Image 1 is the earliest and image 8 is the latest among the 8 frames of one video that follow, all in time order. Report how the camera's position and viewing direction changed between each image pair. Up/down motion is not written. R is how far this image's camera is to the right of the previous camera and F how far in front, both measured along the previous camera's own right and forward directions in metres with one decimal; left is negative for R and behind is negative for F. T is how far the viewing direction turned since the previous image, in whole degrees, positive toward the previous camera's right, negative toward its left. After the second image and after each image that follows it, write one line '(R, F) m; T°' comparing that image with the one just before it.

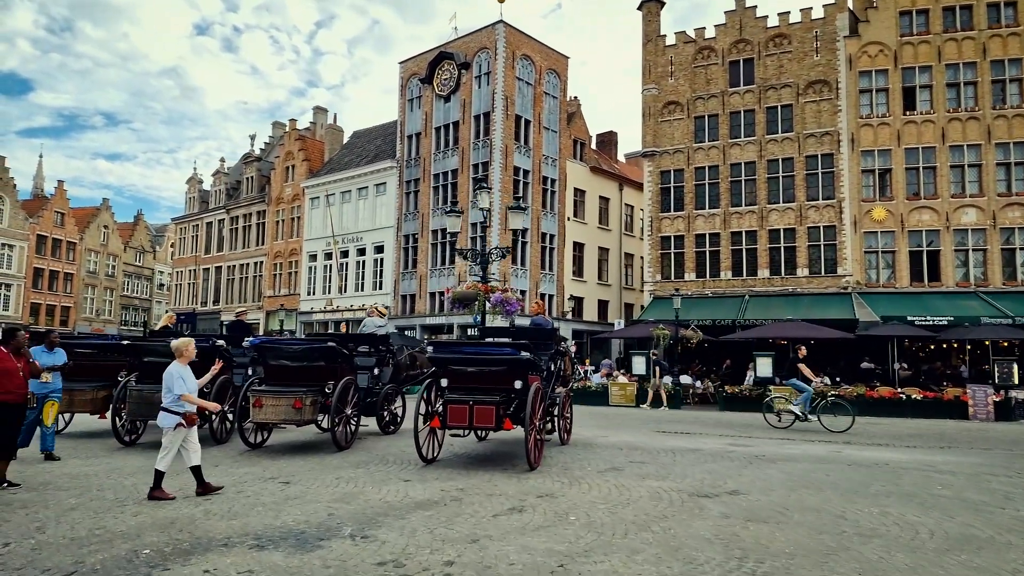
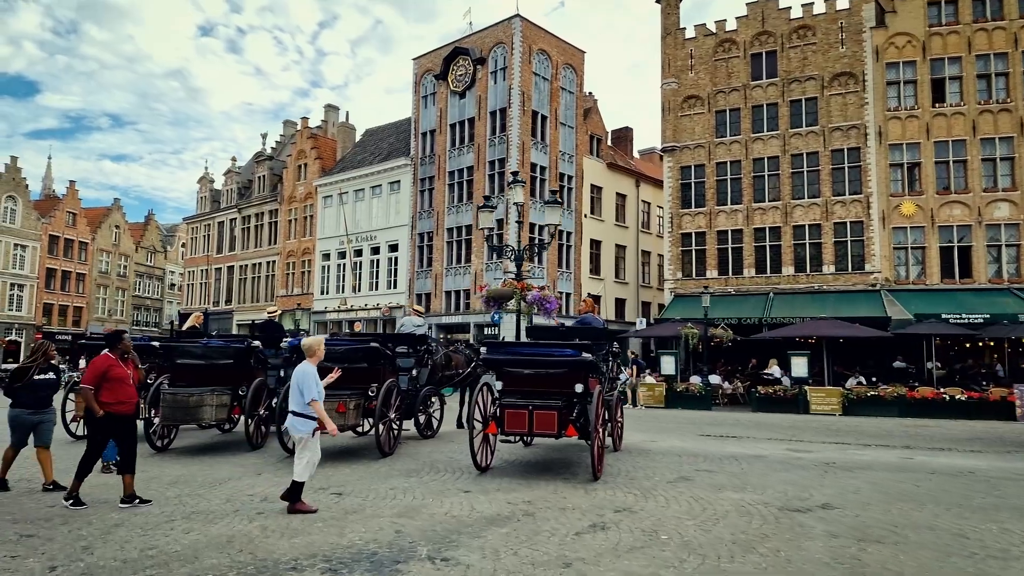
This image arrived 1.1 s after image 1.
(-0.7, +0.5) m; 0°
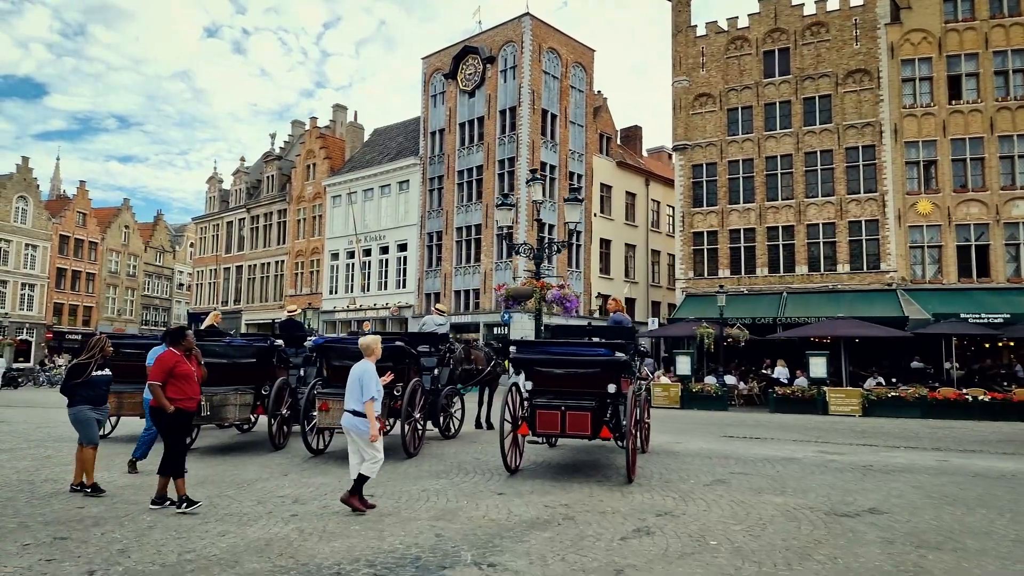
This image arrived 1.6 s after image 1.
(-0.4, +0.1) m; 0°
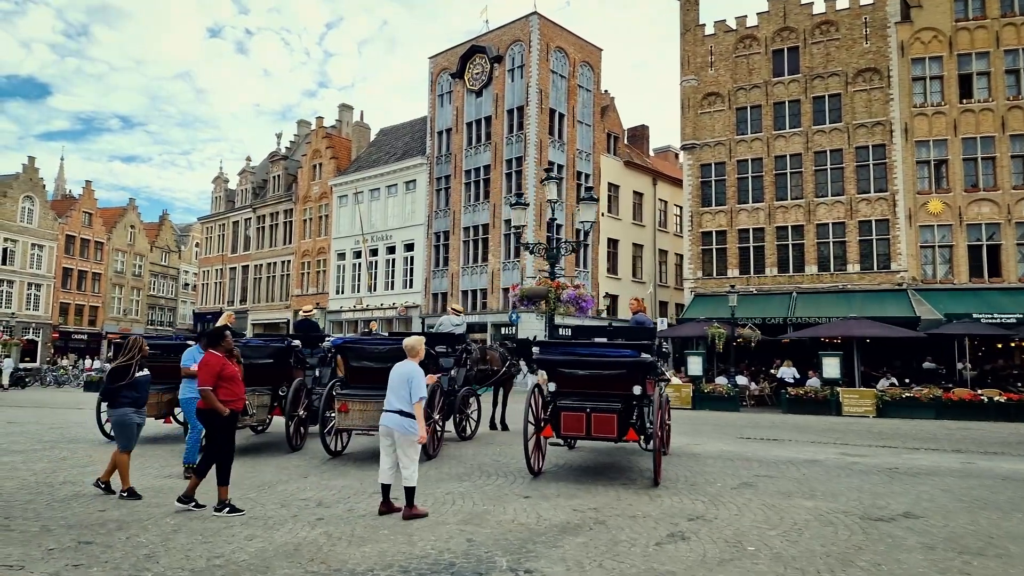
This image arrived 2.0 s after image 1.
(-0.3, +0.1) m; 0°
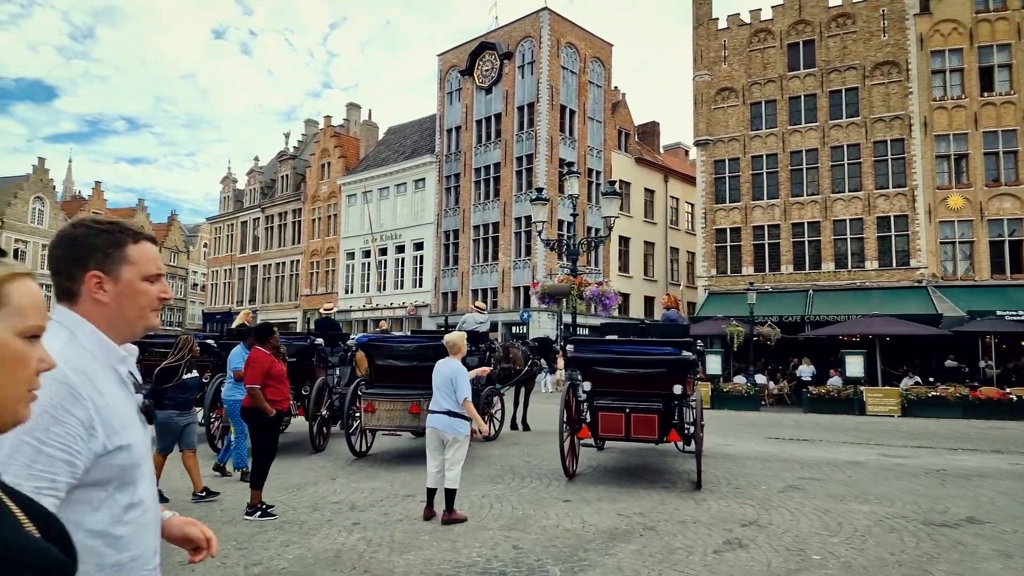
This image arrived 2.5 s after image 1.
(-0.4, +0.3) m; 0°
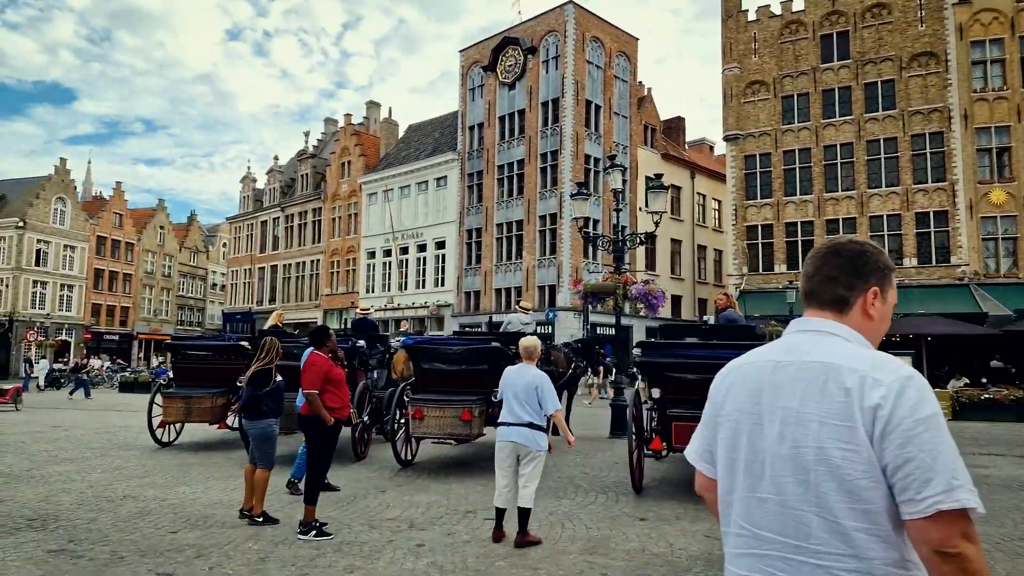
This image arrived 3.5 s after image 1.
(-0.6, +0.5) m; -1°
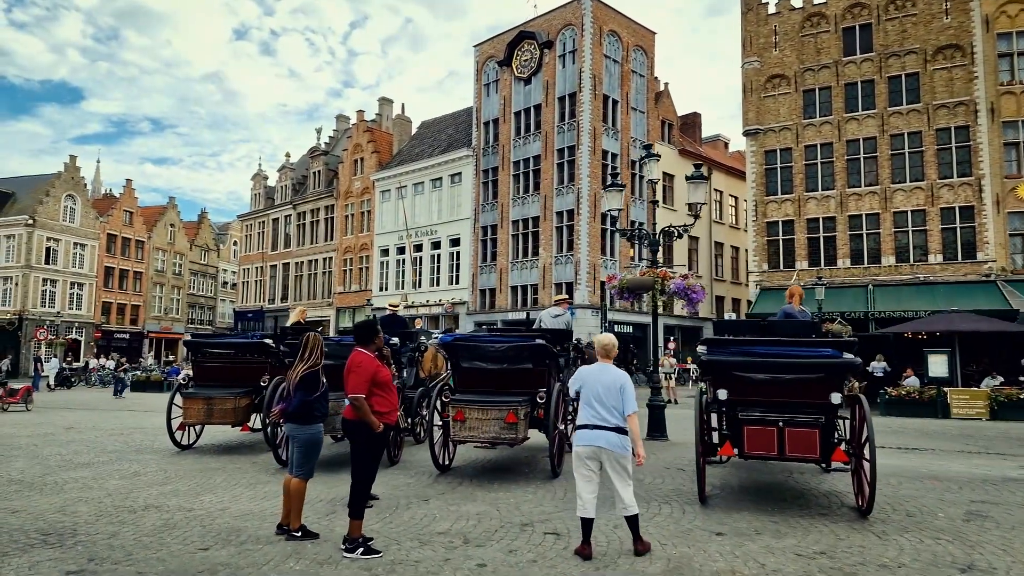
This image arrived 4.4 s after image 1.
(-0.5, +0.5) m; -1°
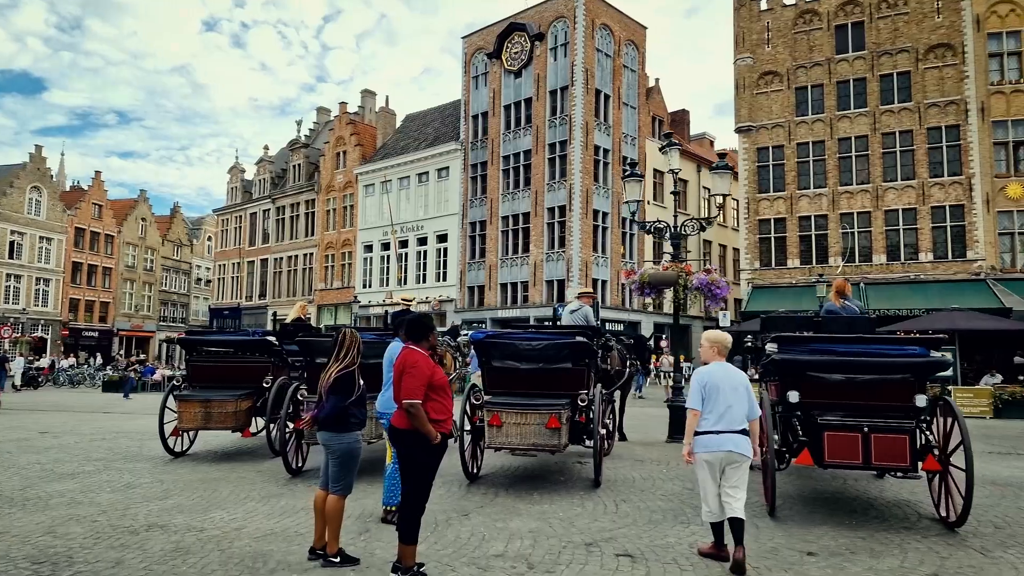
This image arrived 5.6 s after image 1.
(-0.8, +0.7) m; +2°
